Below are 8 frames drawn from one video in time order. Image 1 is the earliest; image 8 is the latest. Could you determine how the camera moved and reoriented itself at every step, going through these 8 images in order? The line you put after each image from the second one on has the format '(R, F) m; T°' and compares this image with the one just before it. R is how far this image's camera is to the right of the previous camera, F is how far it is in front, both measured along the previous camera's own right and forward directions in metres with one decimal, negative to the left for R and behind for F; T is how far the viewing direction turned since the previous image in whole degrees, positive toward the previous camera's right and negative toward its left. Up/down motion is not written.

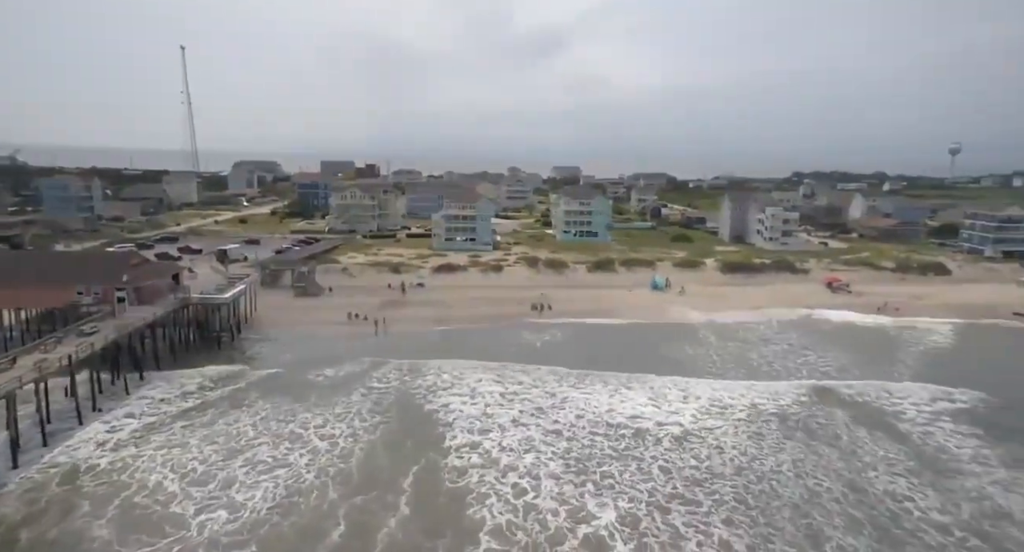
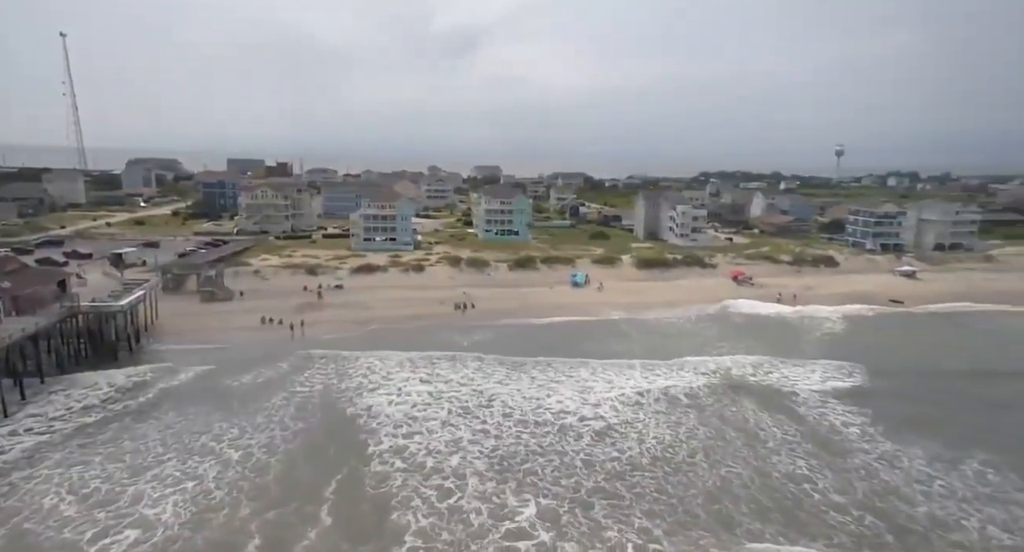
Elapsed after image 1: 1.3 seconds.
(+0.5, -0.1) m; +7°
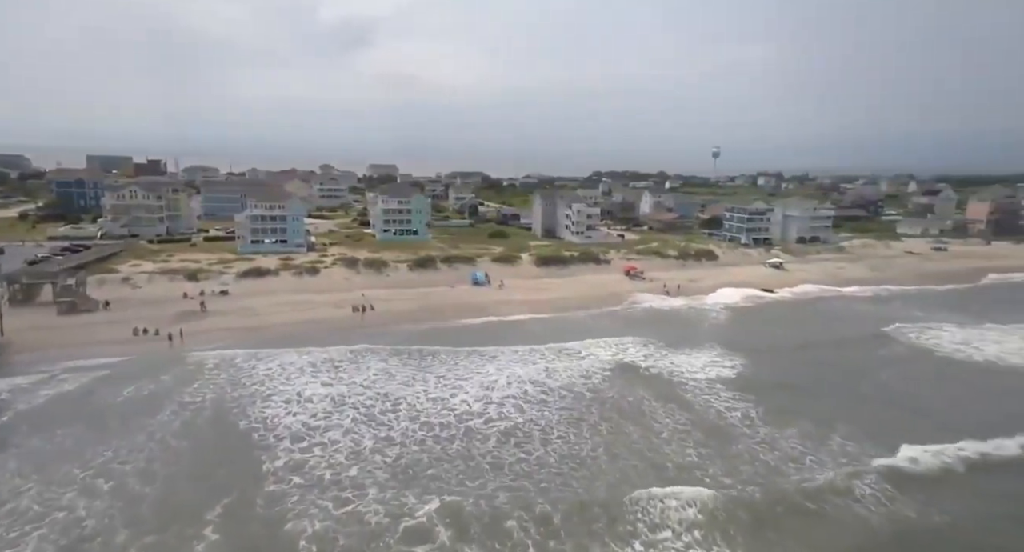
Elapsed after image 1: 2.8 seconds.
(+0.6, -0.1) m; +9°
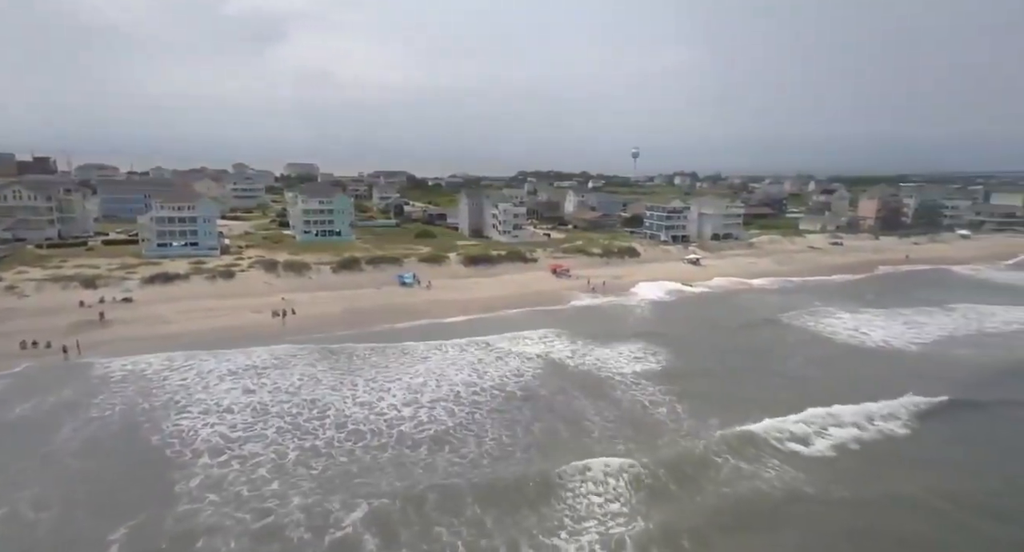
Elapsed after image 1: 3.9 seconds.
(+0.4, 0.0) m; +6°
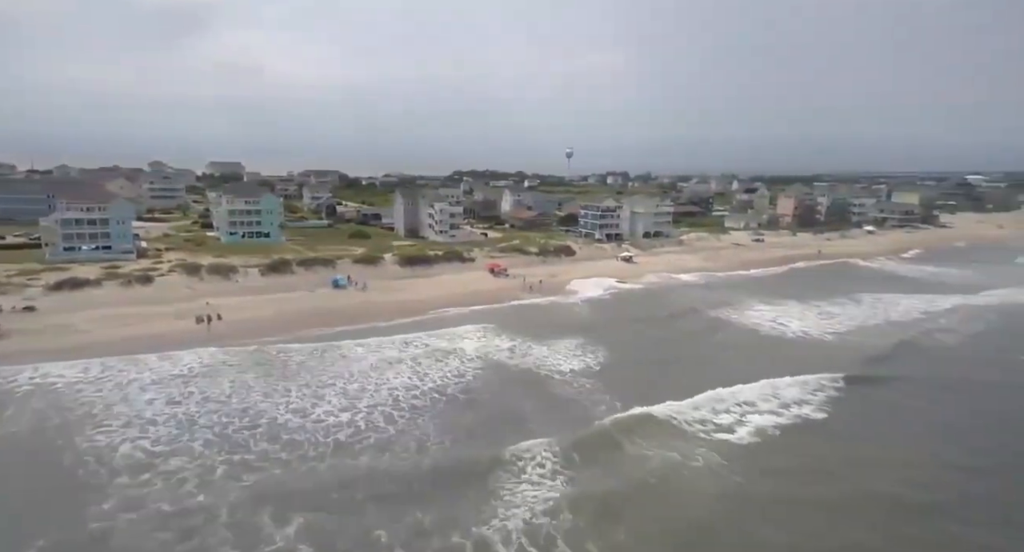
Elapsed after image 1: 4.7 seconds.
(+0.4, 0.0) m; +5°
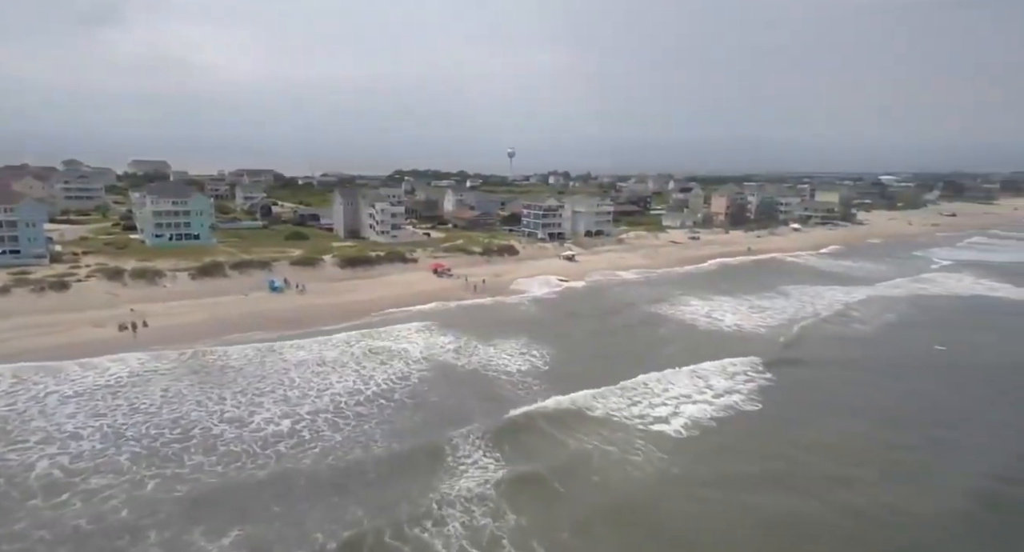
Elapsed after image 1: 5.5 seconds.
(+0.4, 0.0) m; +5°
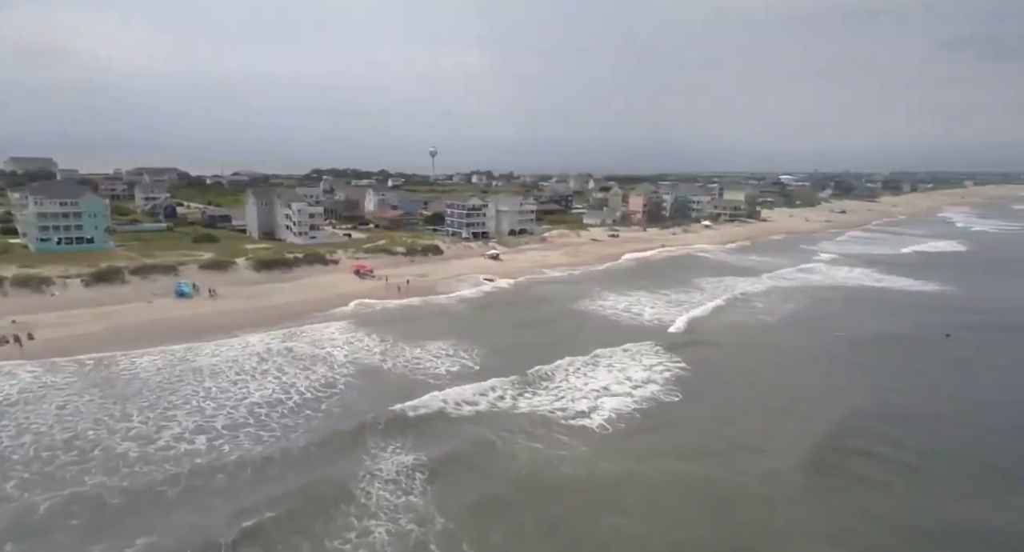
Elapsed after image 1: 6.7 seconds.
(+0.5, 0.0) m; +7°
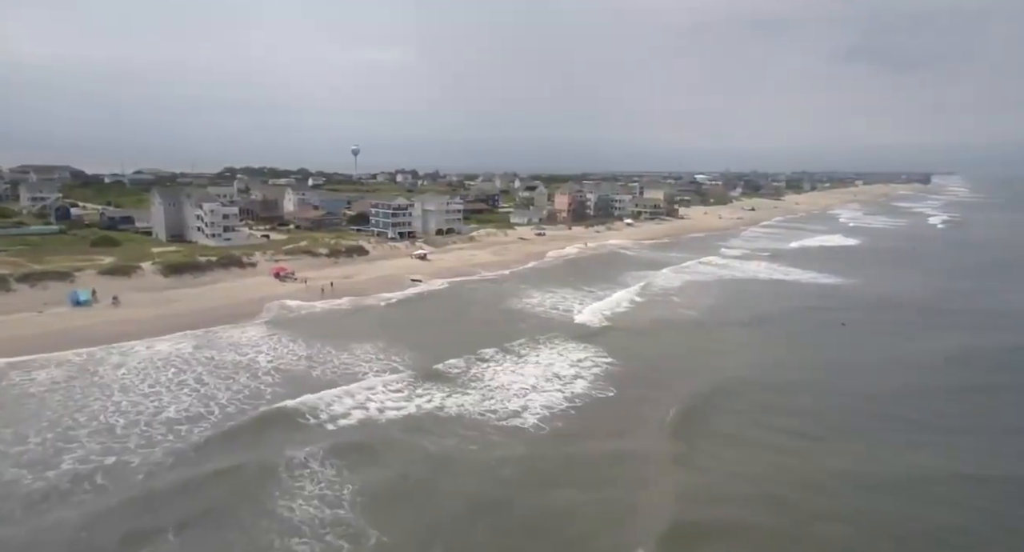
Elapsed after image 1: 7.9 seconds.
(+0.4, 0.0) m; +6°
